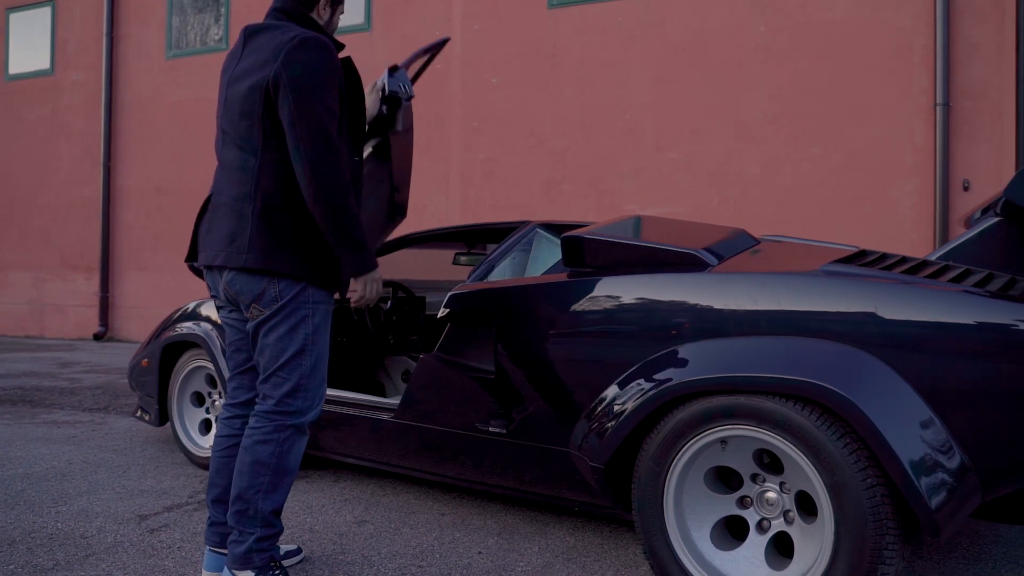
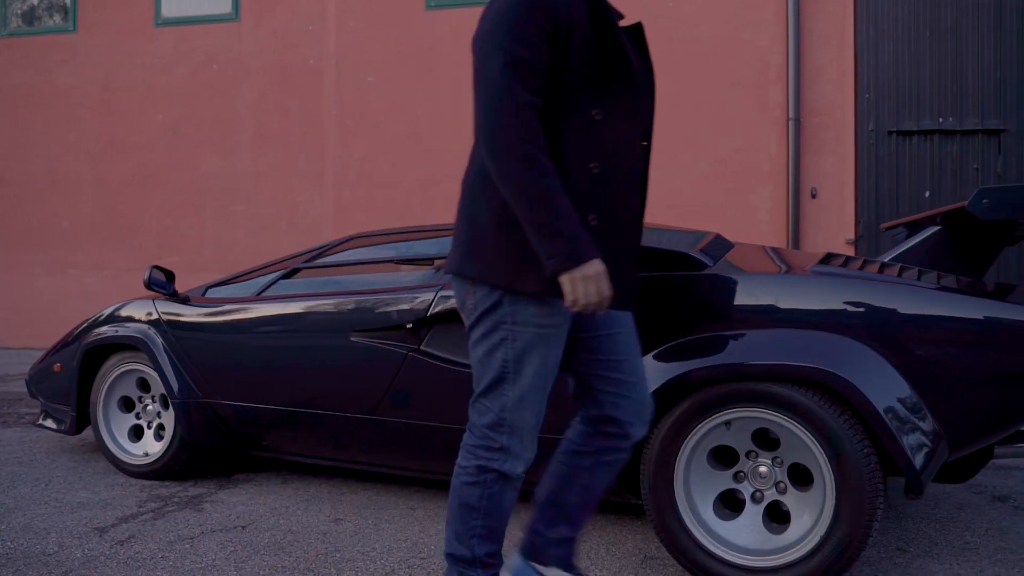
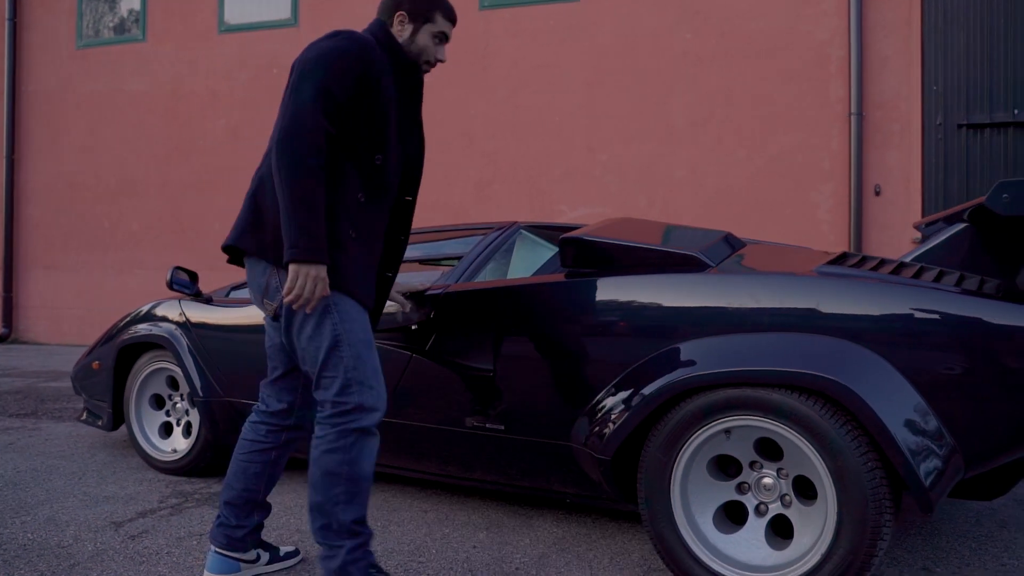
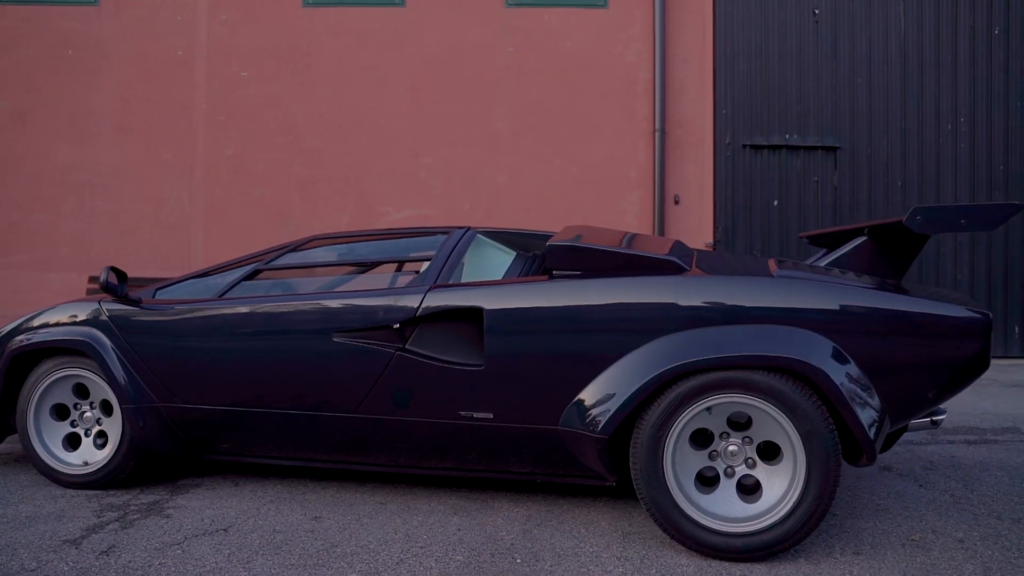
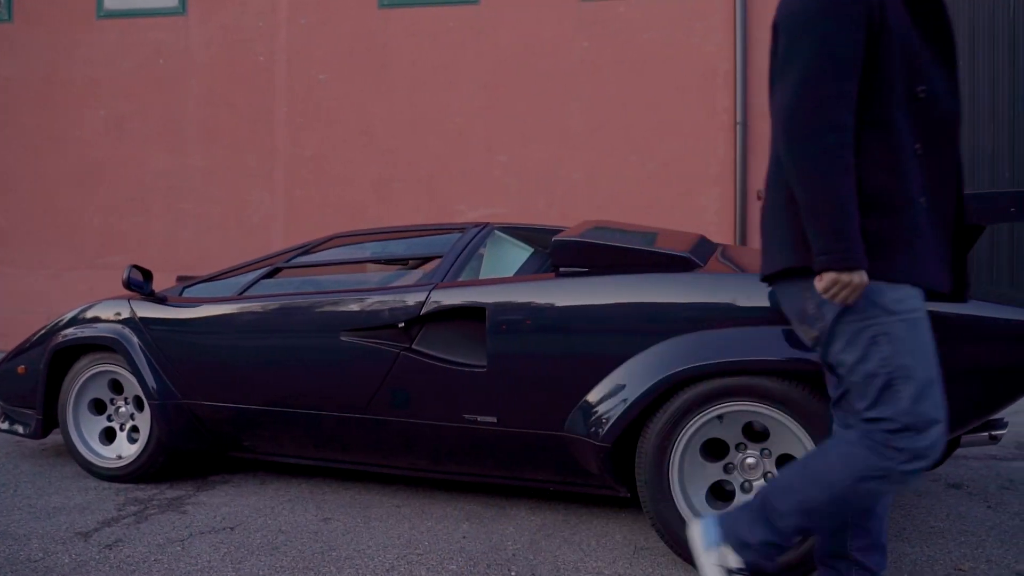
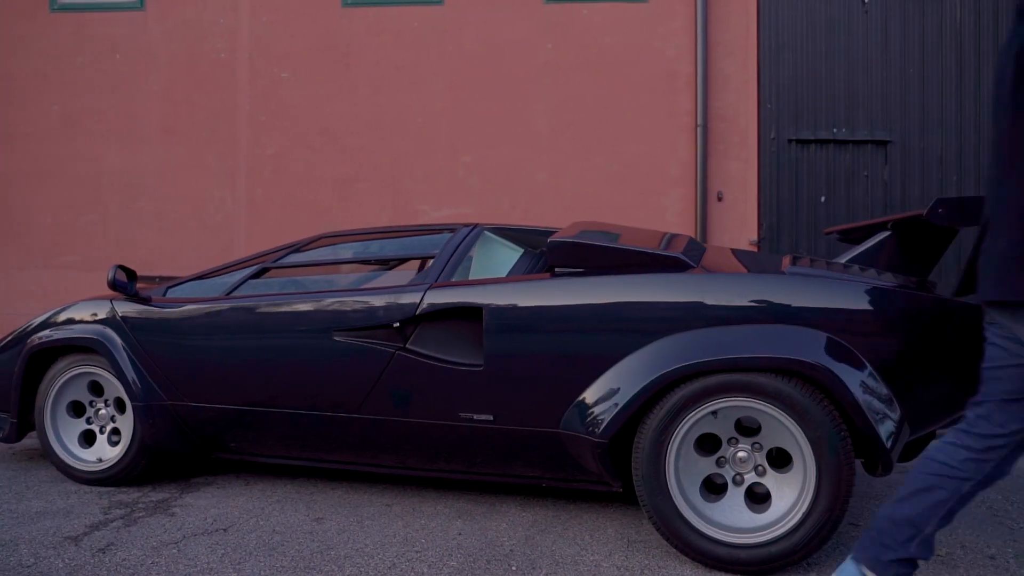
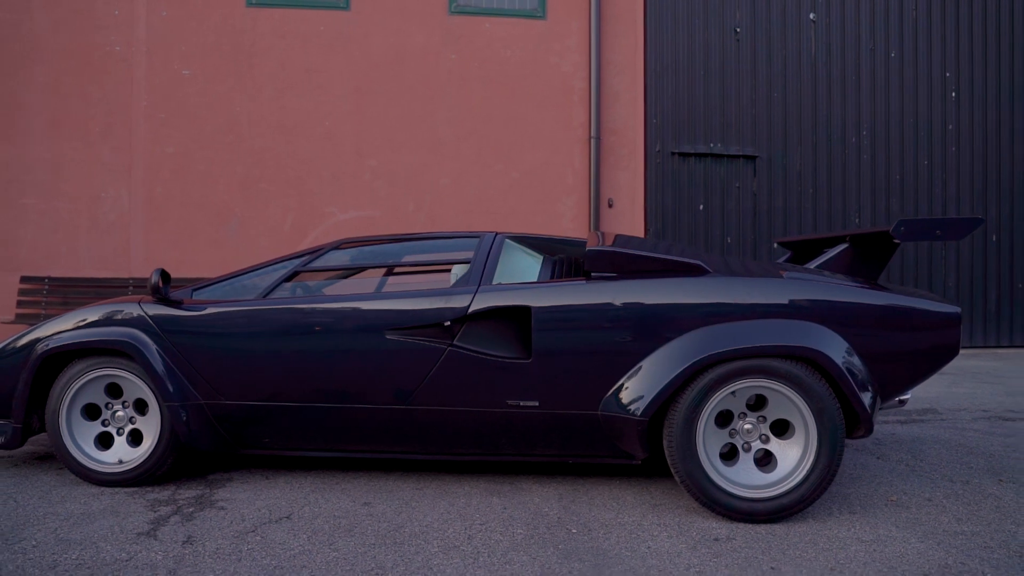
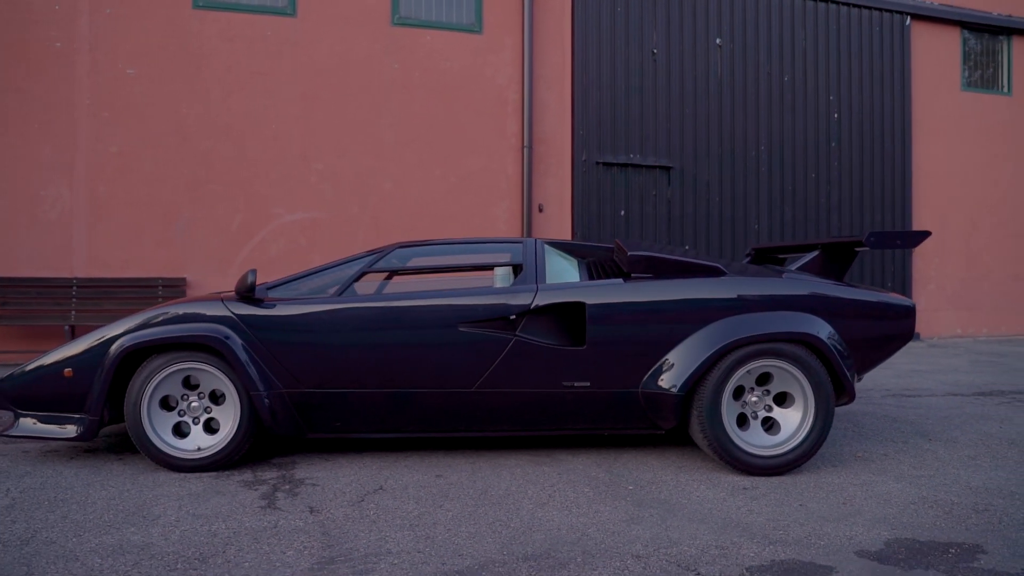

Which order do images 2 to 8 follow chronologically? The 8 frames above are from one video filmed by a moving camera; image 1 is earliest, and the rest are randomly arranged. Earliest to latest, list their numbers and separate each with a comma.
3, 2, 5, 6, 4, 7, 8
